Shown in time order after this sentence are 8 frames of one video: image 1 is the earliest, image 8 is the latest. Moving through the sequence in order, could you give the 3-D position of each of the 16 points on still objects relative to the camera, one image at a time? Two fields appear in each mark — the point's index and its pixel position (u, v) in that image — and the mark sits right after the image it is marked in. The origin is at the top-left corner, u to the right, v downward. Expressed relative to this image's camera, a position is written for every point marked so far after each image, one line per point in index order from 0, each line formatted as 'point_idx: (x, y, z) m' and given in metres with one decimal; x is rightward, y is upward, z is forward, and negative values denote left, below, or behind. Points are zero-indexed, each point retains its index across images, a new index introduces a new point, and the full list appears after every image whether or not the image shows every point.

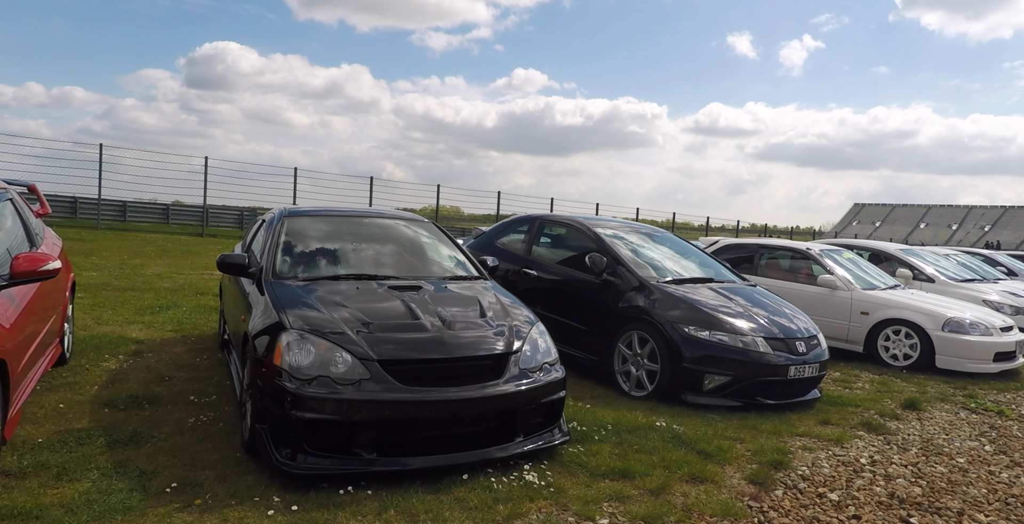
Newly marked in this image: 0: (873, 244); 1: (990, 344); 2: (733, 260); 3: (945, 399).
0: (+6.0, +0.3, +10.6) m
1: (+5.1, -0.9, +6.7) m
2: (+3.1, 0.0, +8.9) m
3: (+4.0, -1.2, +5.8) m
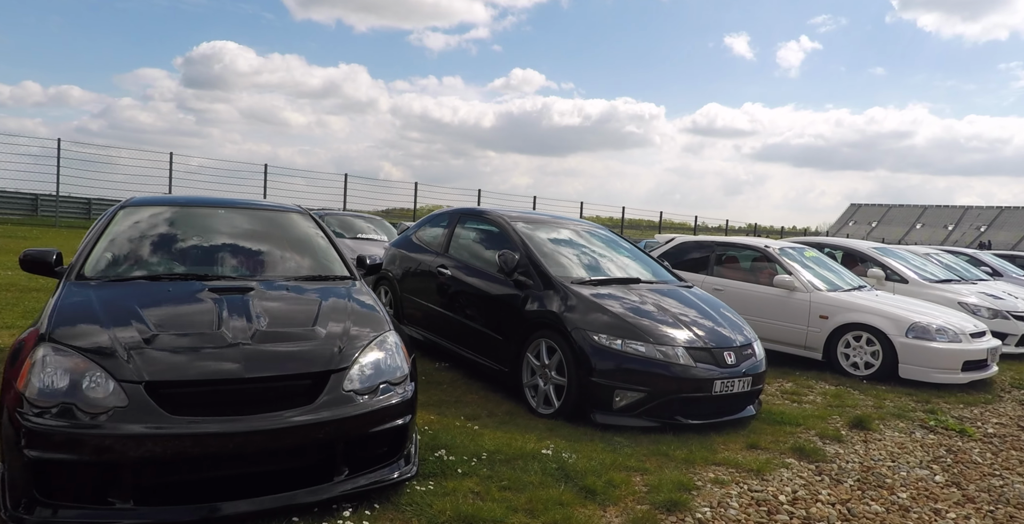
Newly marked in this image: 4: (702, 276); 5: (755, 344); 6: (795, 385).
0: (+5.2, +0.3, +9.9) m
1: (+4.3, -0.8, +6.0) m
2: (+2.3, 0.0, +8.2) m
3: (+3.1, -1.2, +5.2) m
4: (+2.4, -0.2, +7.9) m
5: (+1.8, -0.6, +4.9) m
6: (+2.7, -1.2, +6.1) m
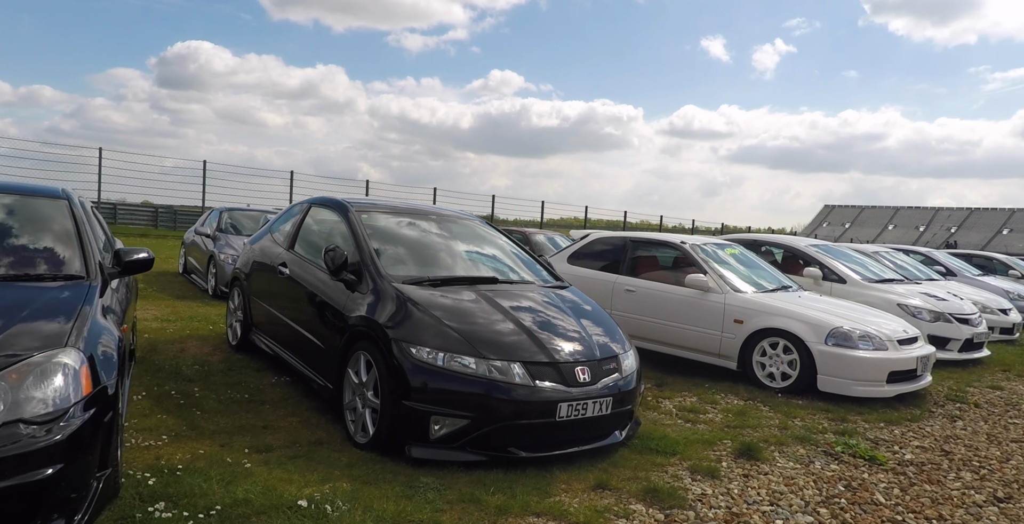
0: (+3.9, +0.3, +9.2) m
1: (+3.1, -0.8, +5.3) m
2: (+1.0, 0.0, +7.4) m
3: (+2.0, -1.2, +4.4) m
4: (+1.1, -0.1, +7.1) m
5: (+0.7, -0.6, +4.1) m
6: (+1.5, -1.1, +5.3) m
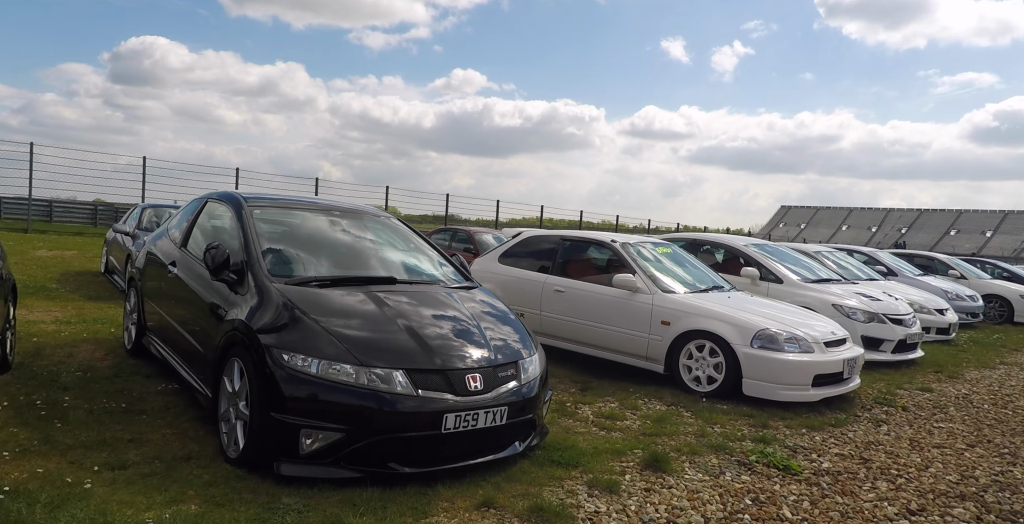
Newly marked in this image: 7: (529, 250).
0: (+3.0, +0.4, +9.1) m
1: (+2.4, -0.8, +5.2) m
2: (+0.2, 0.0, +7.2) m
3: (+1.4, -1.2, +4.2) m
4: (+0.3, -0.1, +6.9) m
5: (+0.1, -0.6, +3.8) m
6: (+0.8, -1.1, +5.1) m
7: (+0.2, +0.1, +7.3) m
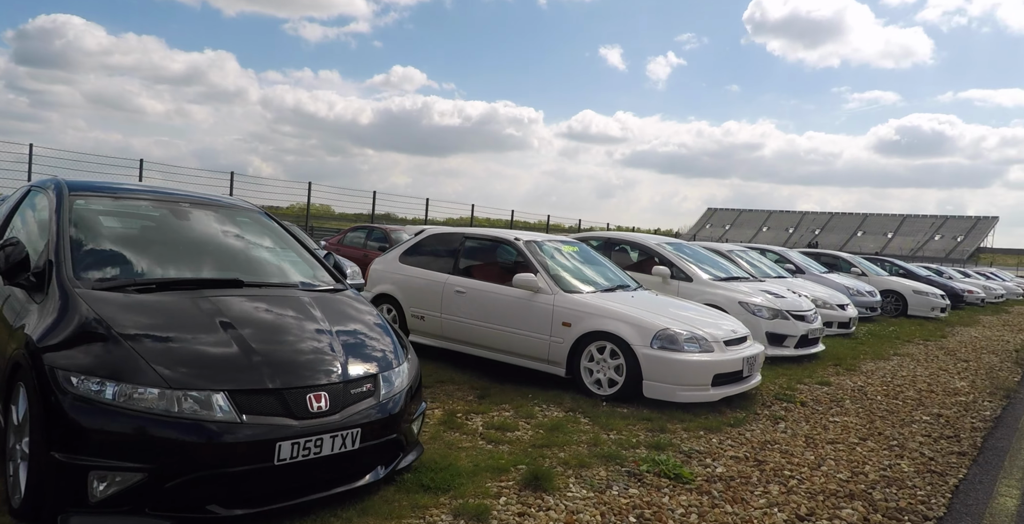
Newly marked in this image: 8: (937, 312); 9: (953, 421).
0: (+1.7, +0.4, +8.9) m
1: (+1.5, -0.8, +4.9) m
2: (-0.8, +0.1, +6.7) m
3: (+0.6, -1.2, +3.9) m
4: (-0.7, -0.1, +6.4) m
5: (-0.6, -0.6, +3.4) m
6: (0.0, -1.1, +4.7) m
7: (-0.9, +0.1, +6.8) m
8: (+9.1, -1.1, +13.7) m
9: (+3.6, -1.3, +5.2) m
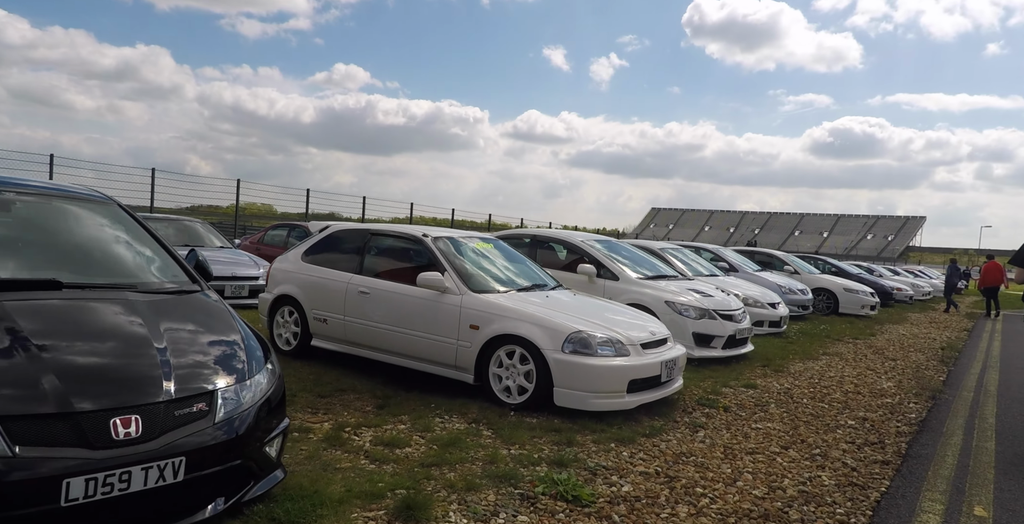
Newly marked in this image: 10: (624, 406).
0: (+0.7, +0.4, +8.6) m
1: (+0.8, -0.8, +4.6) m
2: (-1.7, +0.1, +6.2) m
3: (0.0, -1.2, +3.4) m
4: (-1.5, -0.1, +5.9) m
5: (-1.2, -0.6, +2.9) m
6: (-0.7, -1.1, +4.2) m
7: (-1.7, +0.2, +6.3) m
8: (+7.7, -1.0, +13.9) m
9: (+2.9, -1.3, +5.1) m
10: (+0.8, -1.0, +4.6) m
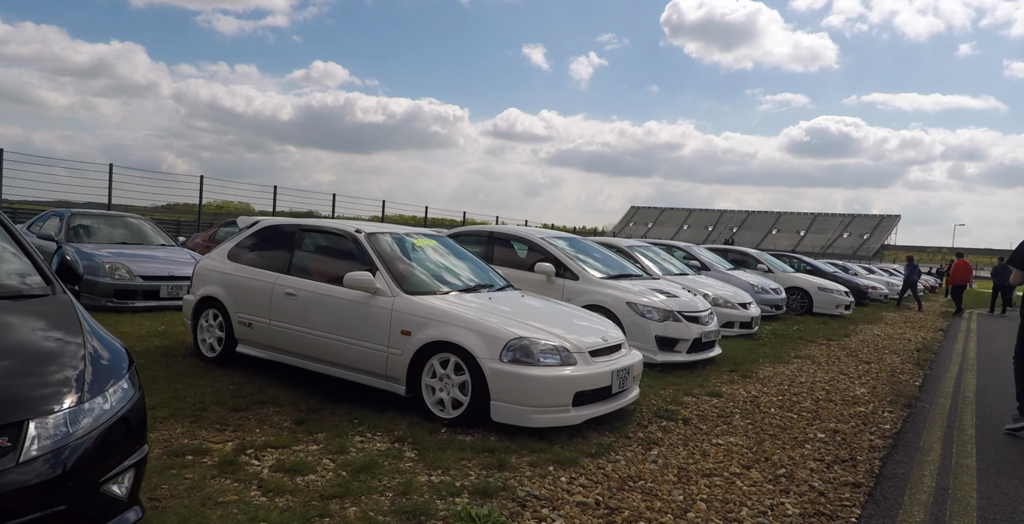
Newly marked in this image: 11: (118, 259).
0: (+0.2, +0.4, +8.1) m
1: (+0.4, -0.8, +4.1) m
2: (-2.1, +0.1, +5.6) m
3: (-0.4, -1.2, +2.9) m
4: (-2.0, -0.1, +5.3) m
5: (-1.6, -0.6, +2.3) m
6: (-1.1, -1.1, +3.7) m
7: (-2.2, +0.2, +5.7) m
8: (+7.0, -1.0, +13.6) m
9: (+2.4, -1.3, +4.6) m
10: (+0.4, -1.0, +4.1) m
11: (-5.0, 0.0, +8.1) m
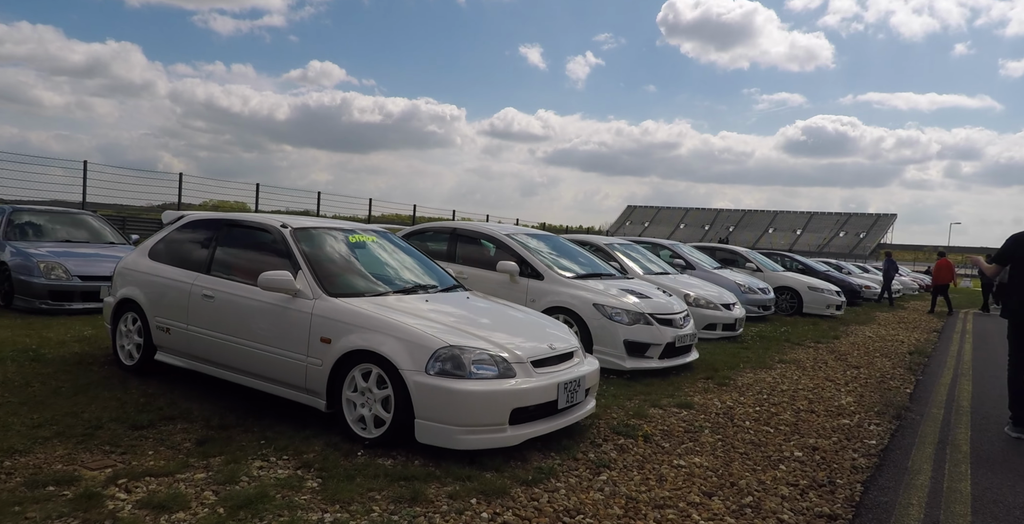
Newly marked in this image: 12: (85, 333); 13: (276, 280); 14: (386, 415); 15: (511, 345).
0: (-0.3, +0.4, +7.5) m
1: (0.0, -0.7, +3.6) m
2: (-2.5, +0.1, +5.1) m
3: (-0.8, -1.1, +2.4) m
4: (-2.4, -0.1, +4.8) m
5: (-2.0, -0.6, +1.8) m
6: (-1.5, -1.1, +3.2) m
7: (-2.6, +0.2, +5.2) m
8: (+6.6, -1.0, +13.1) m
9: (+2.0, -1.3, +4.1) m
10: (0.0, -1.0, +3.6) m
11: (-5.4, 0.0, +7.6) m
12: (-4.1, -0.7, +6.2) m
13: (-1.5, -0.1, +4.1) m
14: (-0.7, -0.9, +3.6) m
15: (0.0, -0.5, +3.8) m
